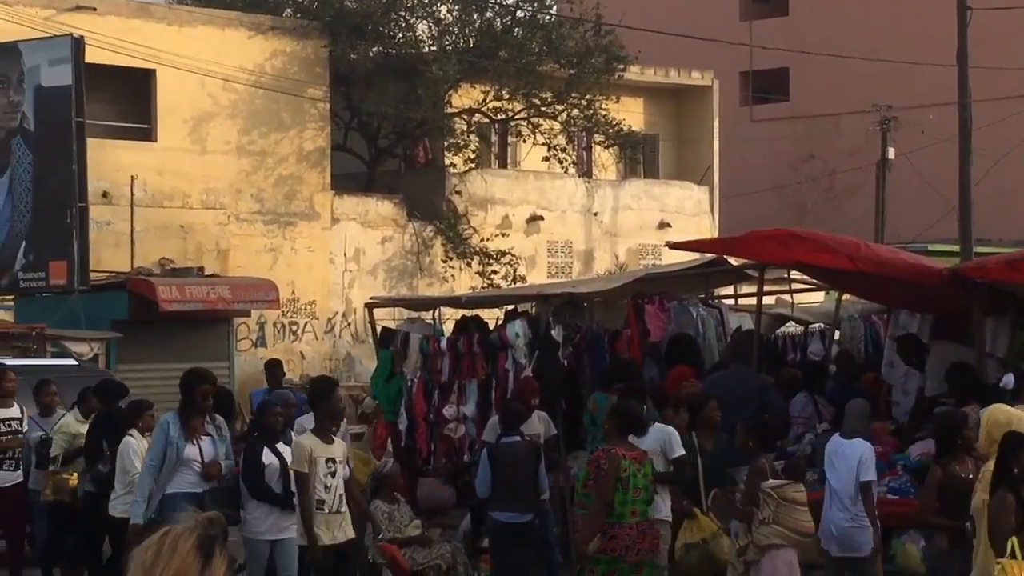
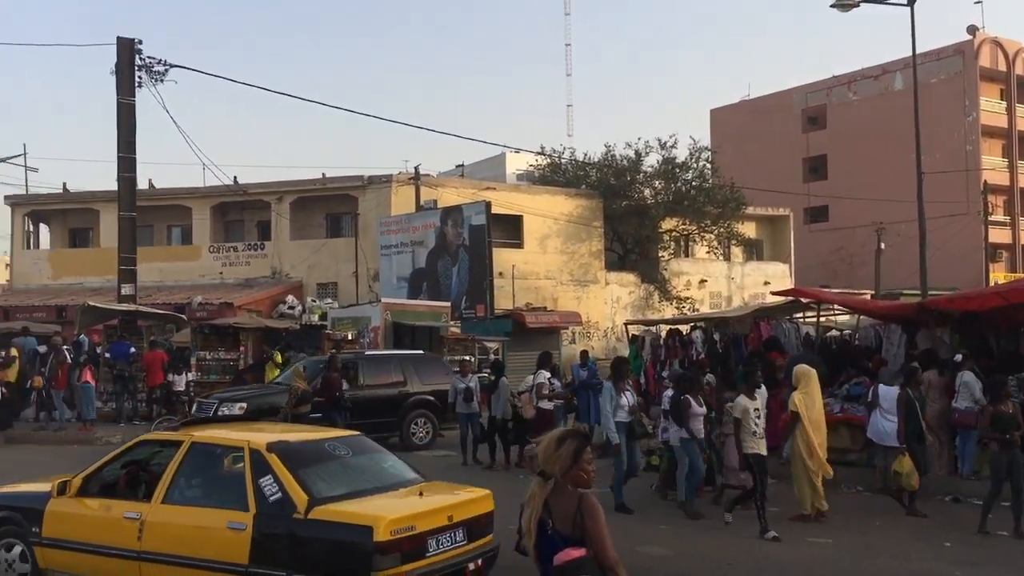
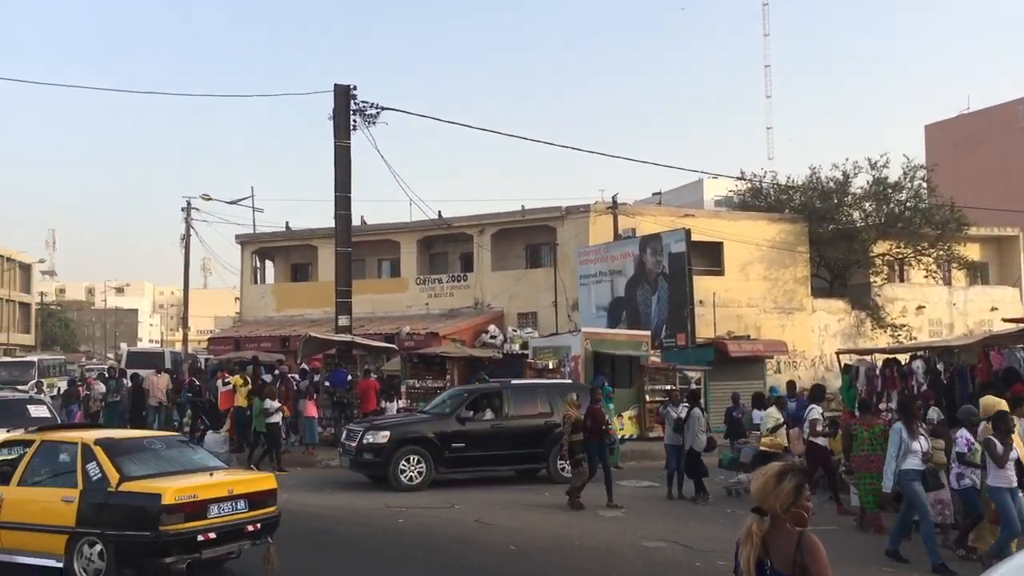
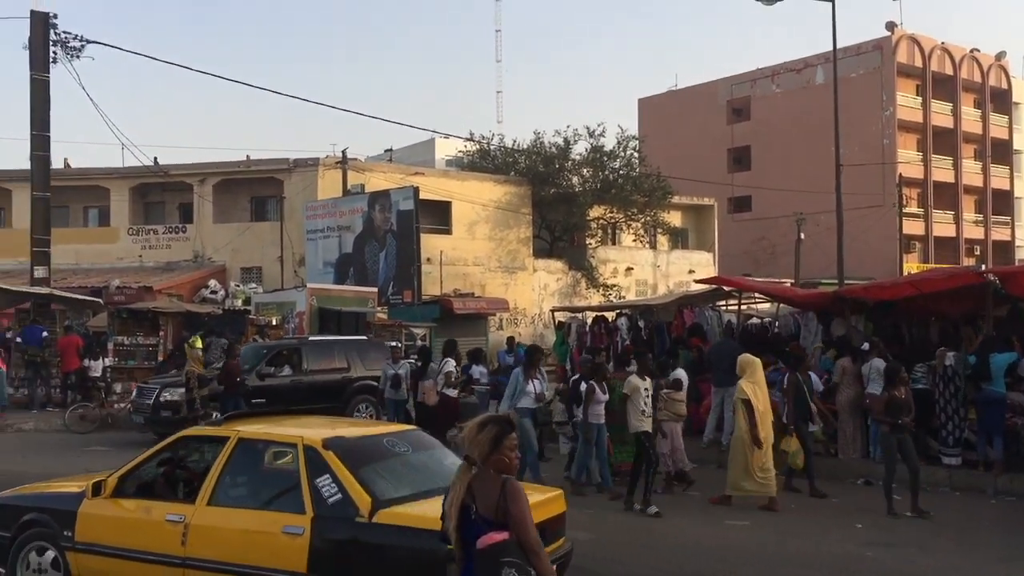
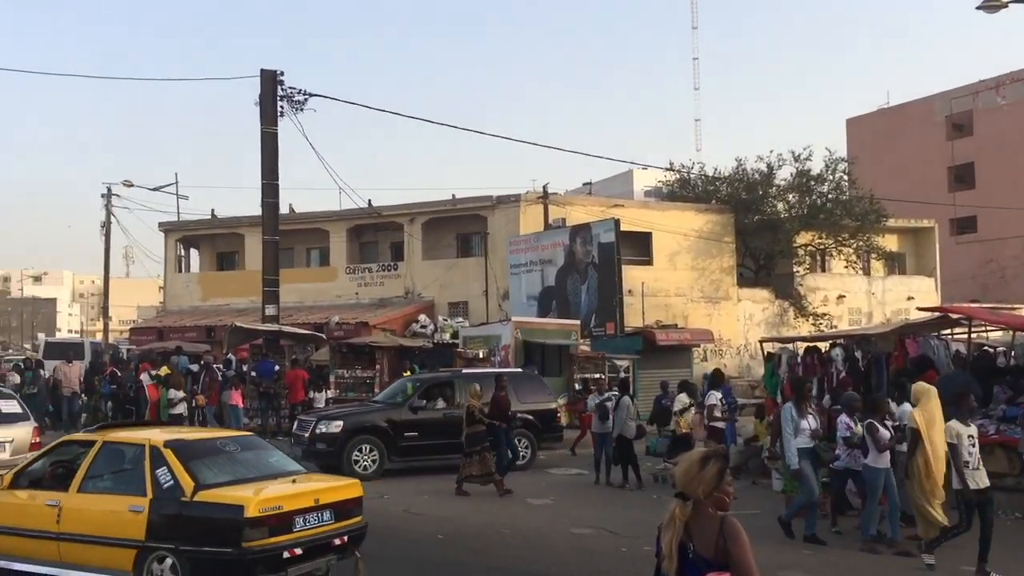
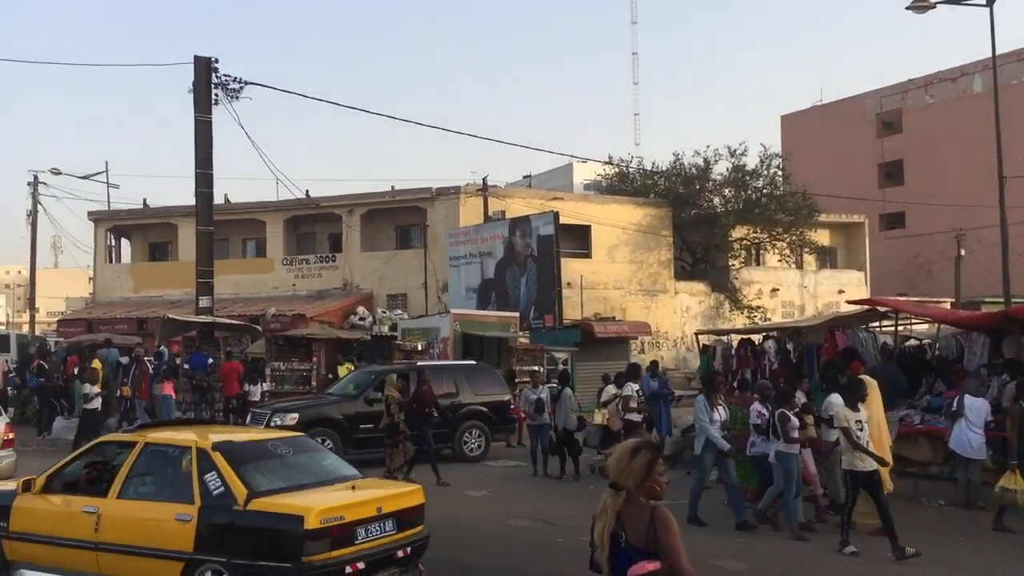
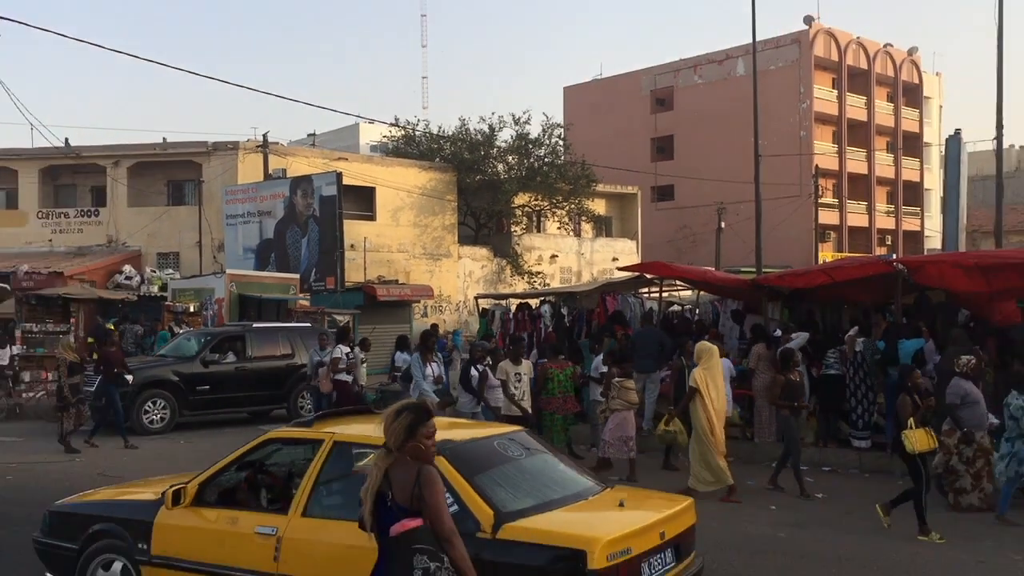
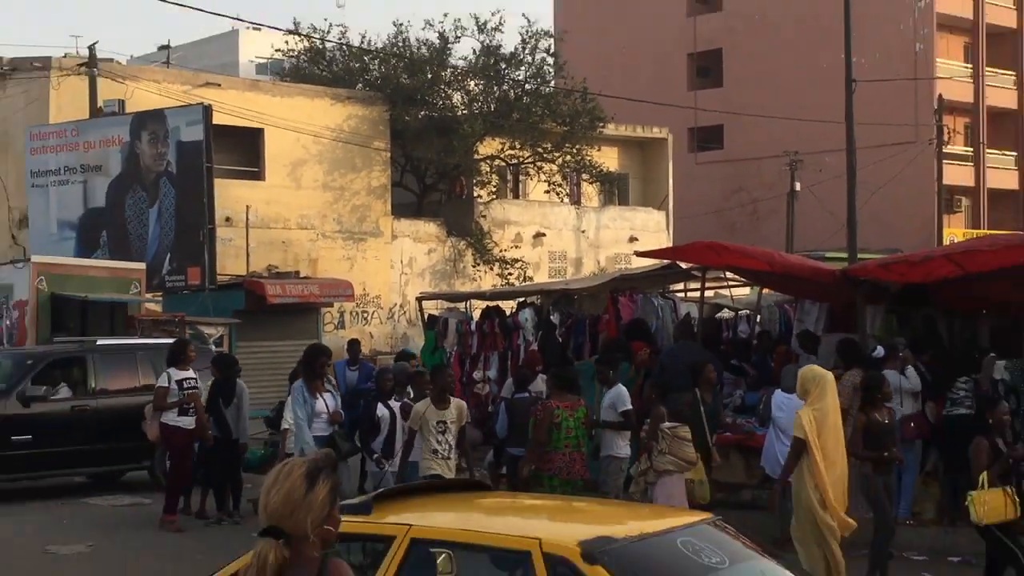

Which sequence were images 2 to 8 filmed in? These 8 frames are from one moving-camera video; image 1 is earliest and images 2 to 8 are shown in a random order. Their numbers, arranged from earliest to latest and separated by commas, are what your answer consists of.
8, 7, 4, 2, 6, 5, 3
